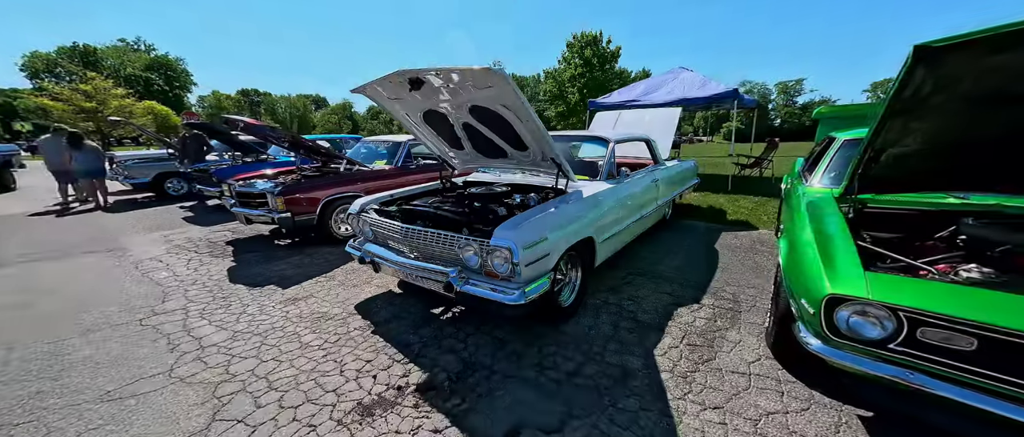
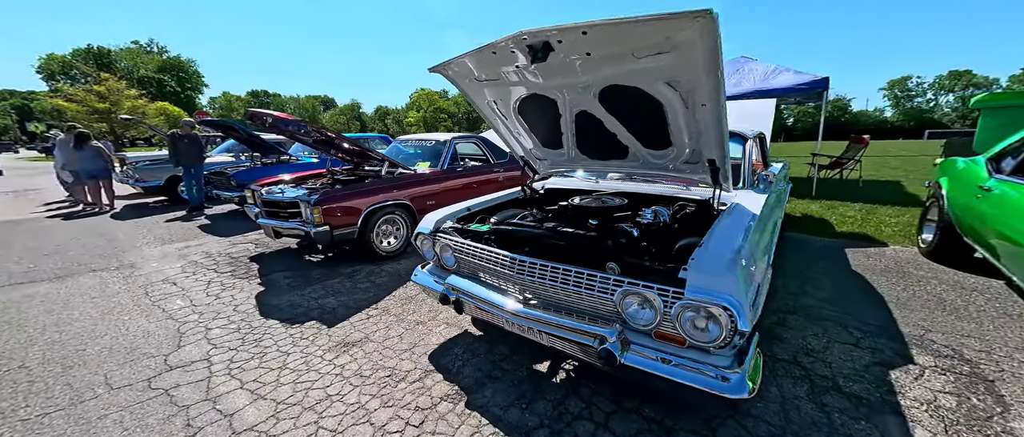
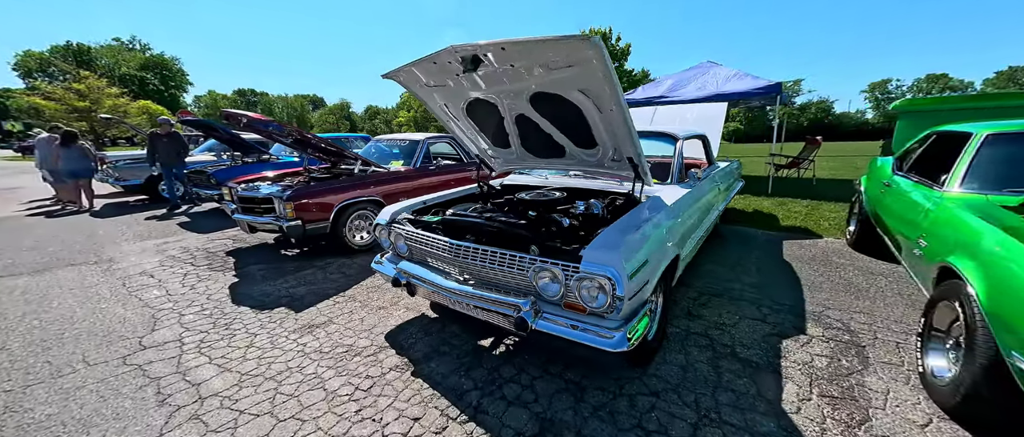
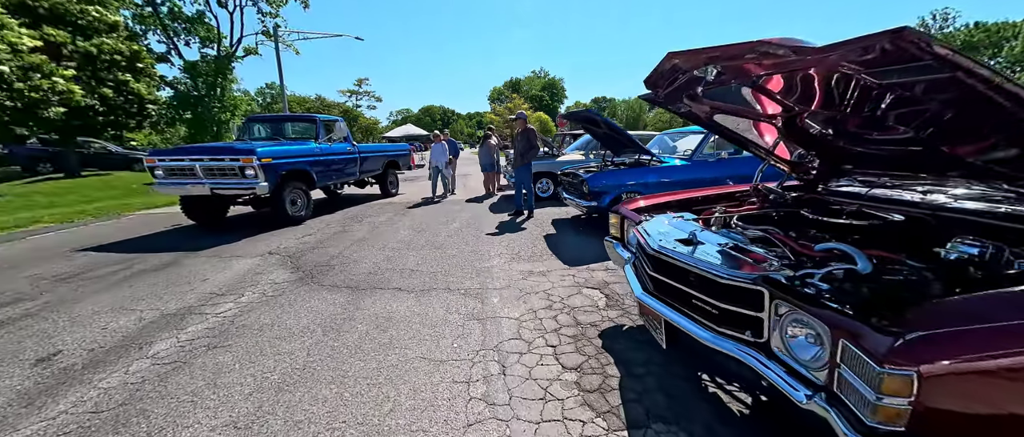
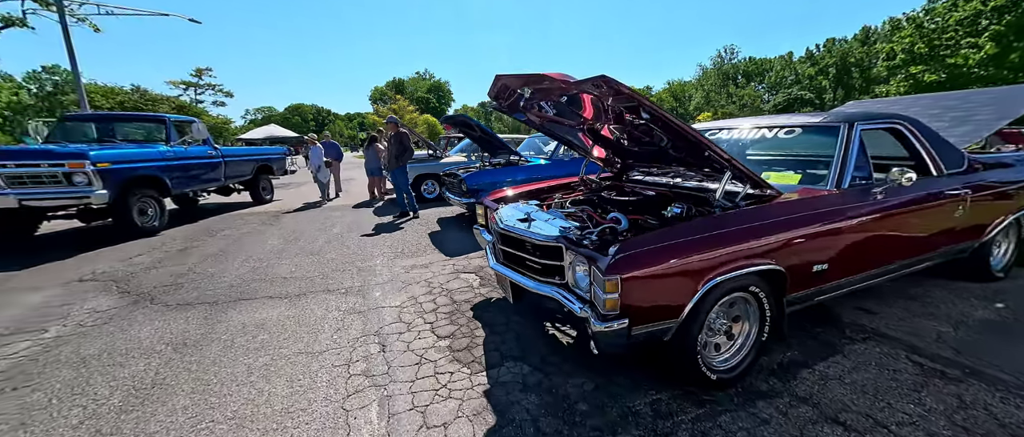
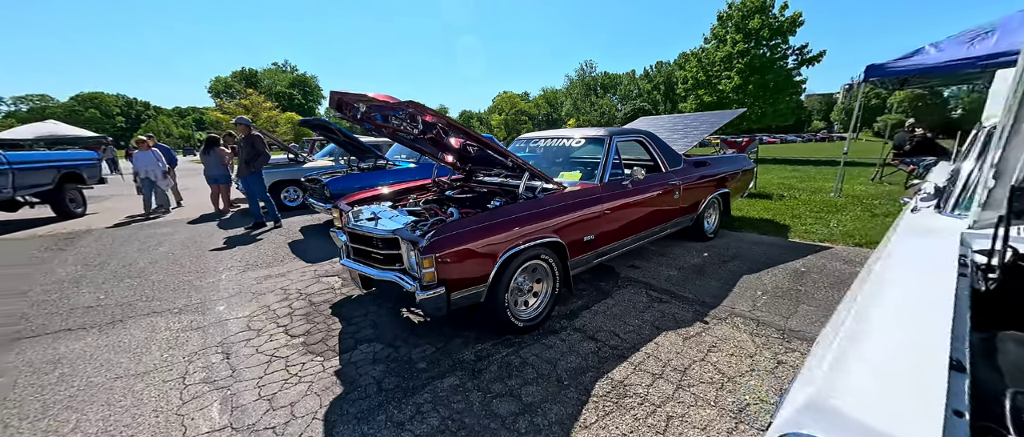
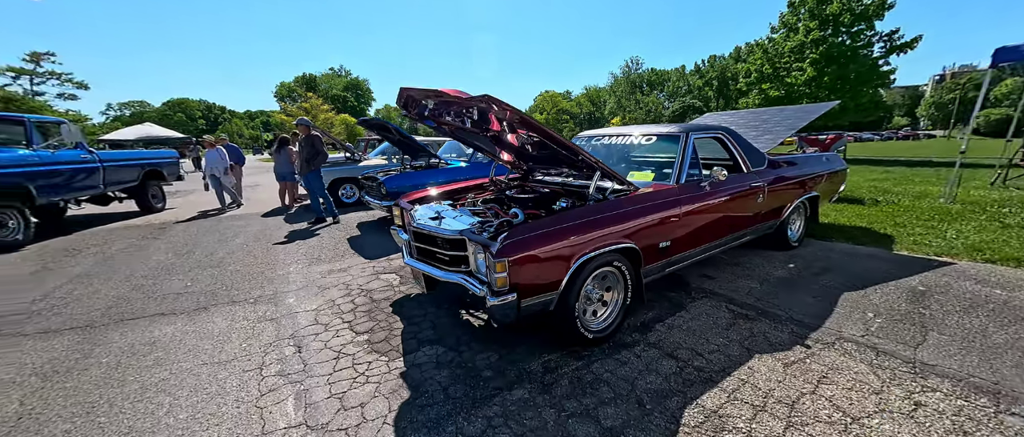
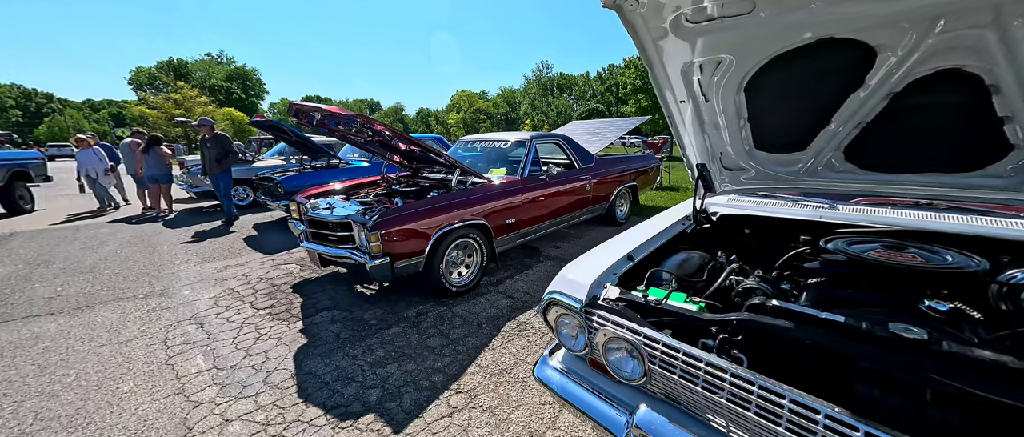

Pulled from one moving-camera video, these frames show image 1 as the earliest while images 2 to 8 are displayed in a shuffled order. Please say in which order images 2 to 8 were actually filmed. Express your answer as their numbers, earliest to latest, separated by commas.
3, 2, 8, 6, 7, 5, 4
